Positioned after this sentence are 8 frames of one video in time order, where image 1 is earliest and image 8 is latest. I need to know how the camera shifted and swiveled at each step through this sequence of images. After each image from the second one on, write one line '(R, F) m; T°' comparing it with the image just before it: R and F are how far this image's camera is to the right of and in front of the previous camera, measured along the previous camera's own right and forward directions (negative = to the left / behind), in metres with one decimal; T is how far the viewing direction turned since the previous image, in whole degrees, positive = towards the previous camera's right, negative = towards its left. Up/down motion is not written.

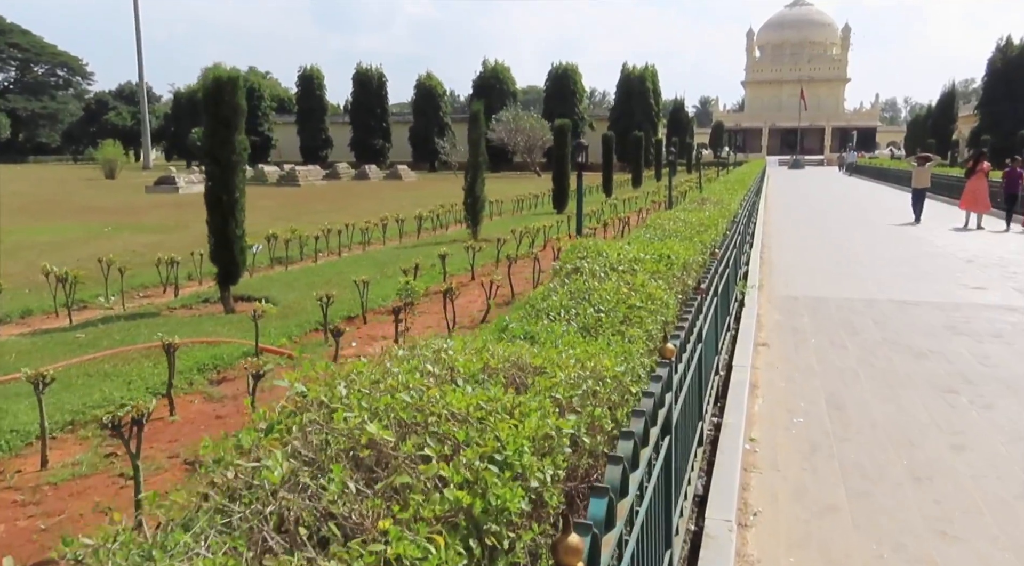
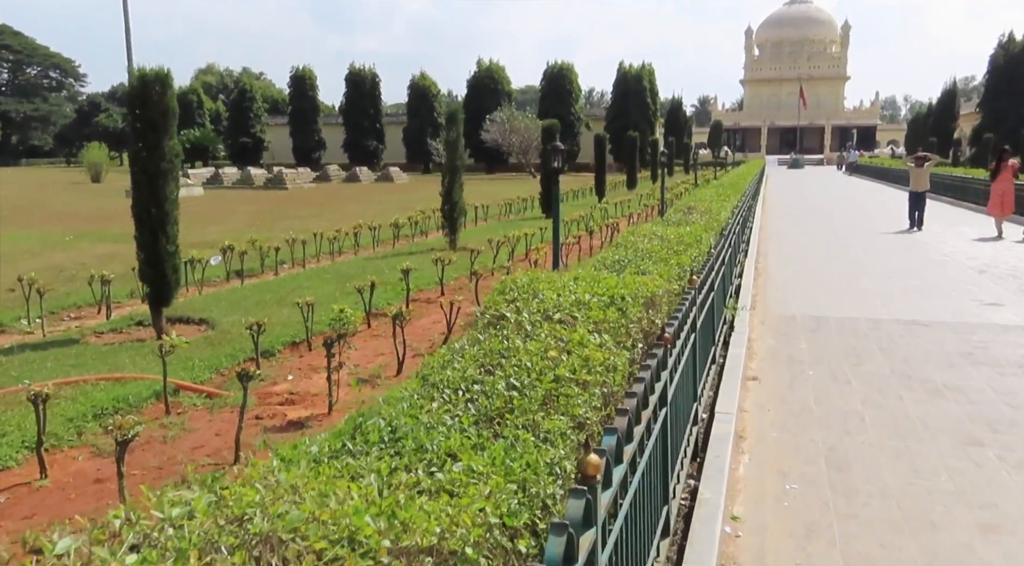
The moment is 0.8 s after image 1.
(+0.3, +0.7) m; 0°
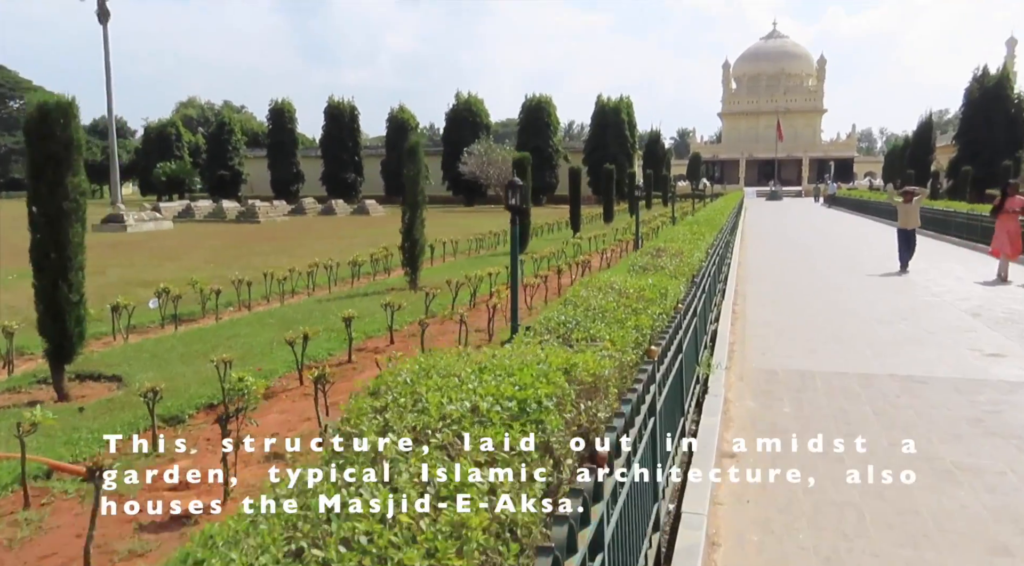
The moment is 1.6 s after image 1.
(+0.3, +0.7) m; +1°
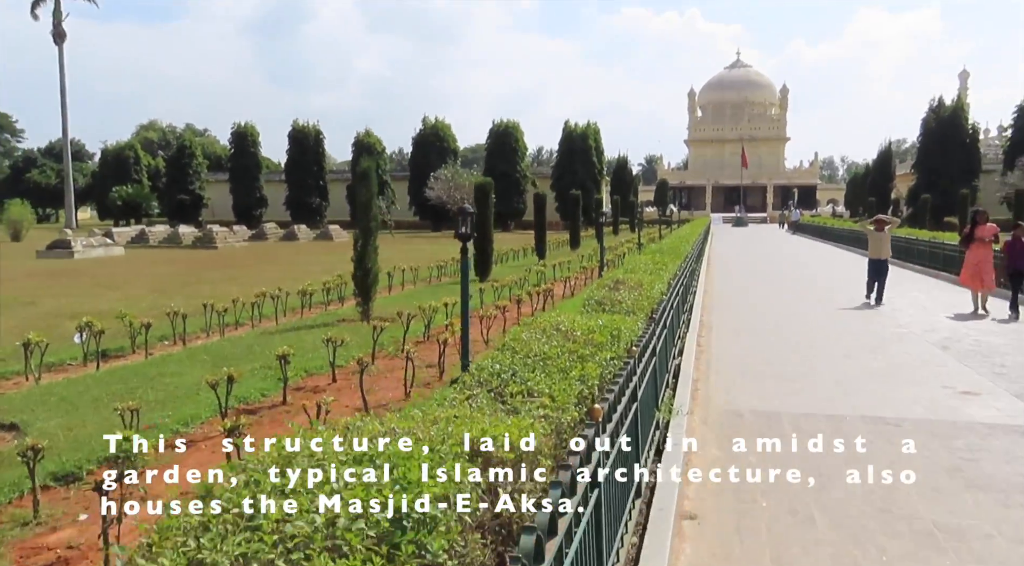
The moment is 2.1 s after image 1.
(+0.2, +0.5) m; +2°
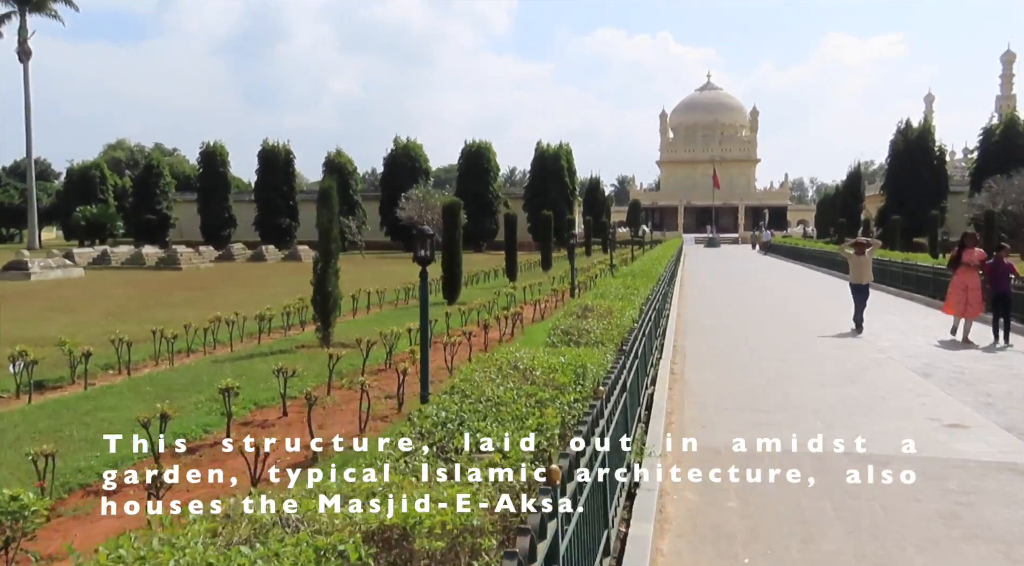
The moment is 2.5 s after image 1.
(+0.1, +0.4) m; +2°
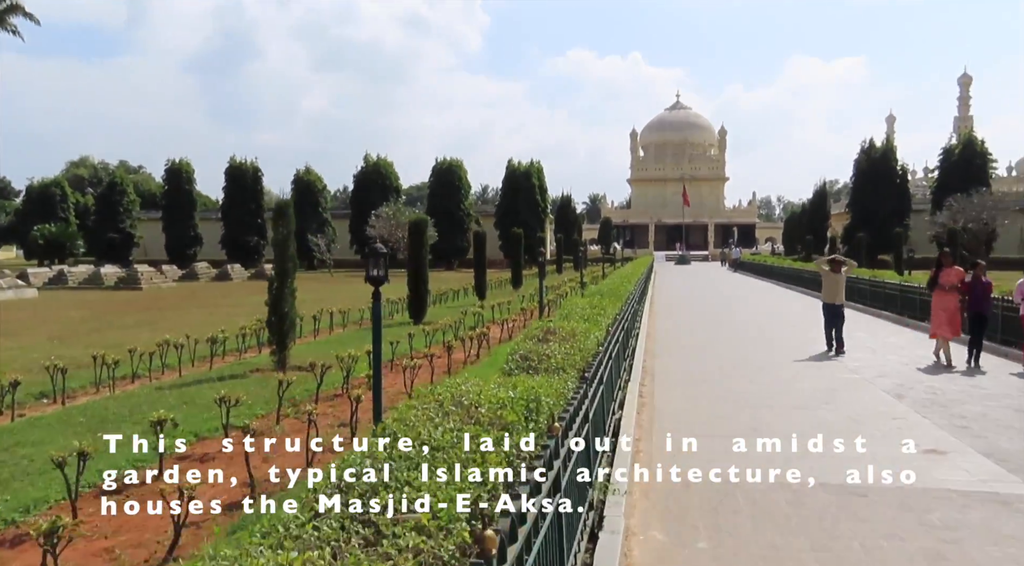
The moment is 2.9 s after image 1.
(+0.1, +0.4) m; +2°
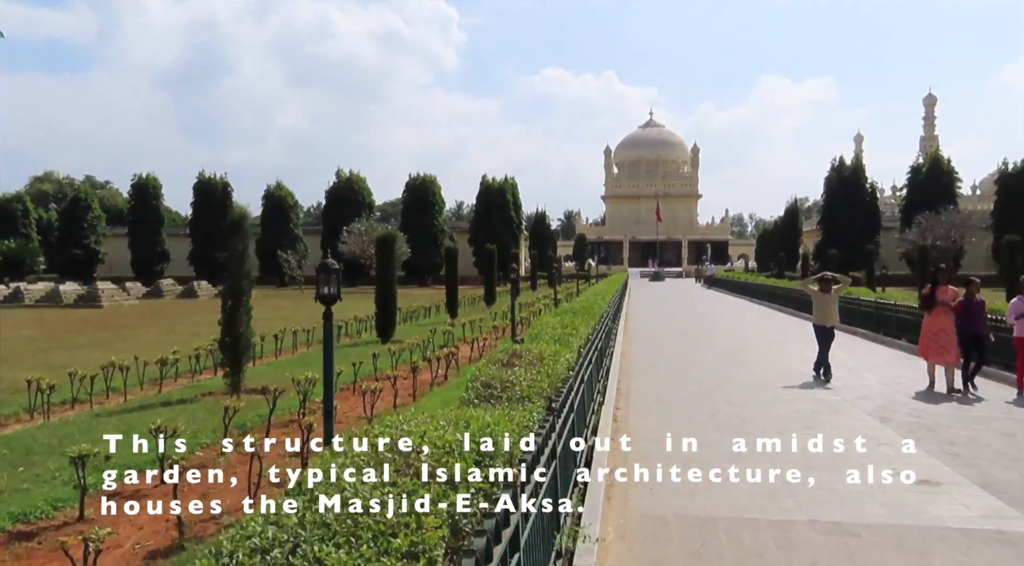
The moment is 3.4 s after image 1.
(+0.1, +0.5) m; +2°
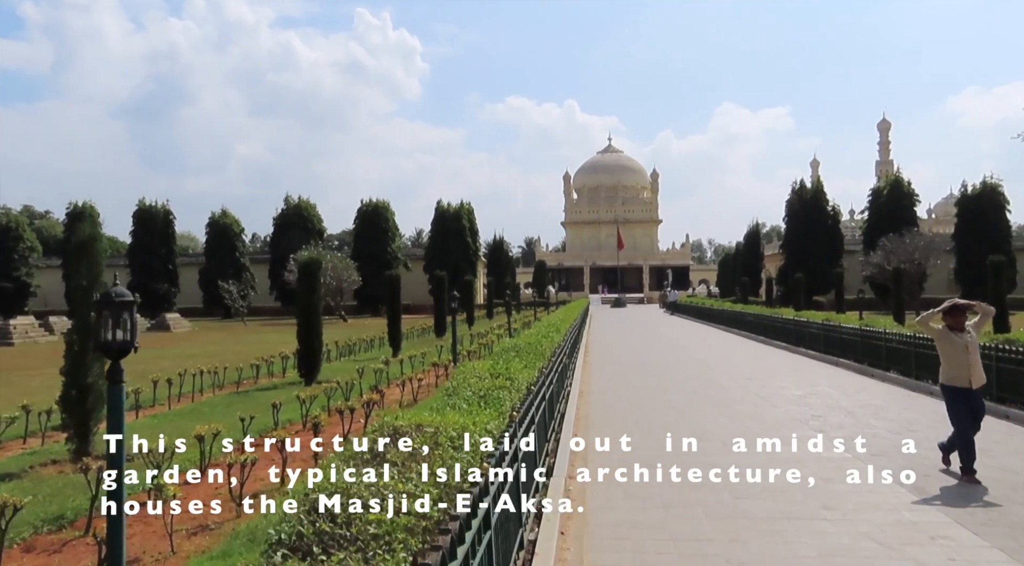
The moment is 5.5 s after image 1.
(+0.3, +1.9) m; +3°
